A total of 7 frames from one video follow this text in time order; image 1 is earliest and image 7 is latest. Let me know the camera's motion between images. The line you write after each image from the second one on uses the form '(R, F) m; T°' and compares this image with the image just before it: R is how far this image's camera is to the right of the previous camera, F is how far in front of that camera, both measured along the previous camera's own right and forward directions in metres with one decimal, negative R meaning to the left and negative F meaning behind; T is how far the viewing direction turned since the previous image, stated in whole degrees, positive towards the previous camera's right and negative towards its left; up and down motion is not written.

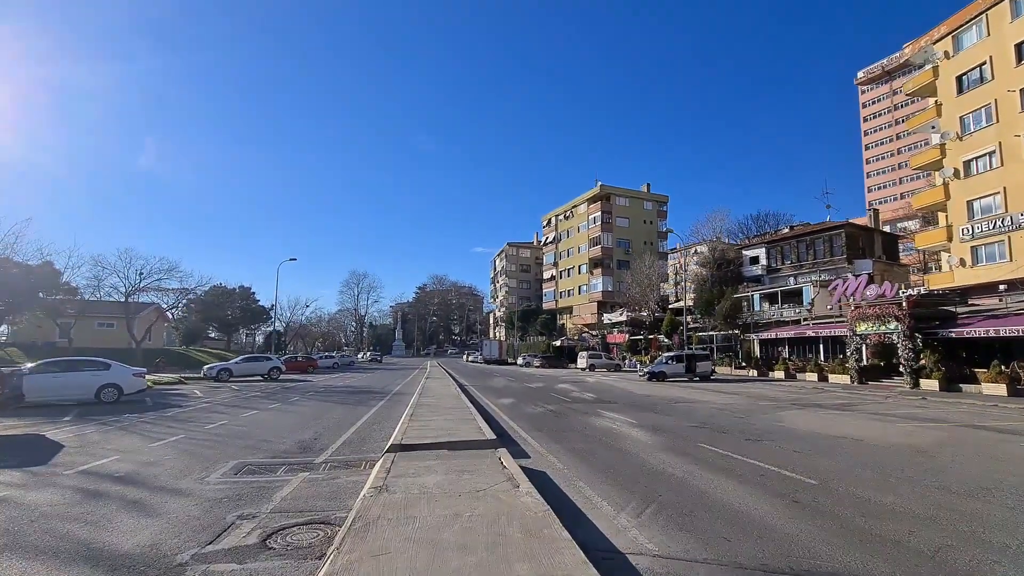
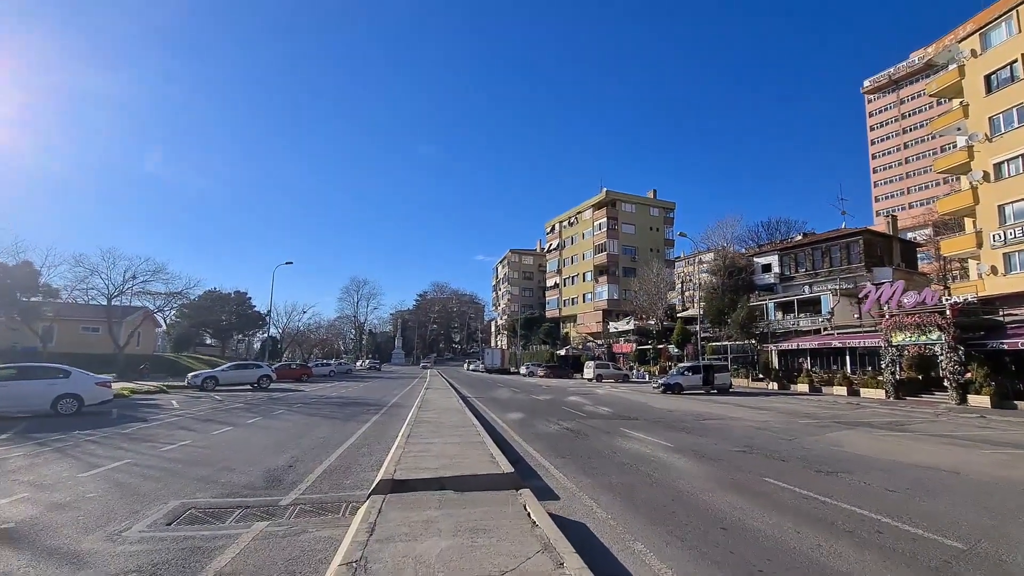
(-0.3, +2.0) m; 0°
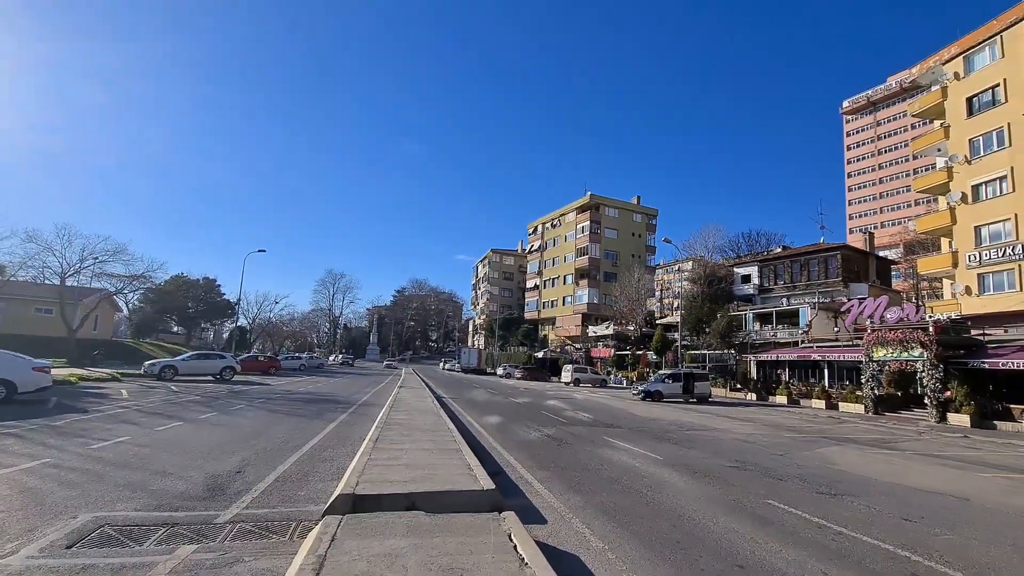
(-0.1, +0.9) m; +2°
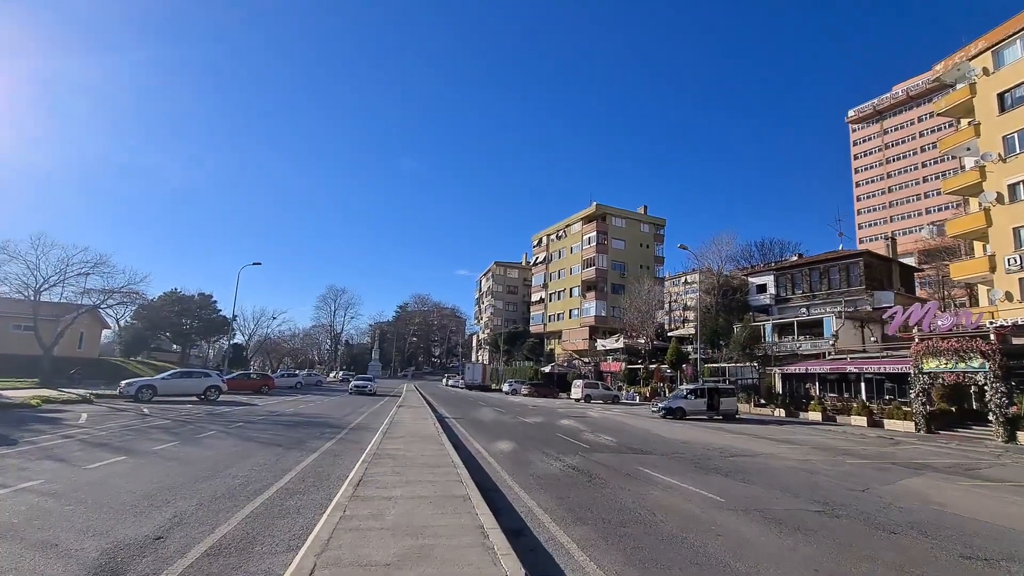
(-0.3, +2.3) m; 0°
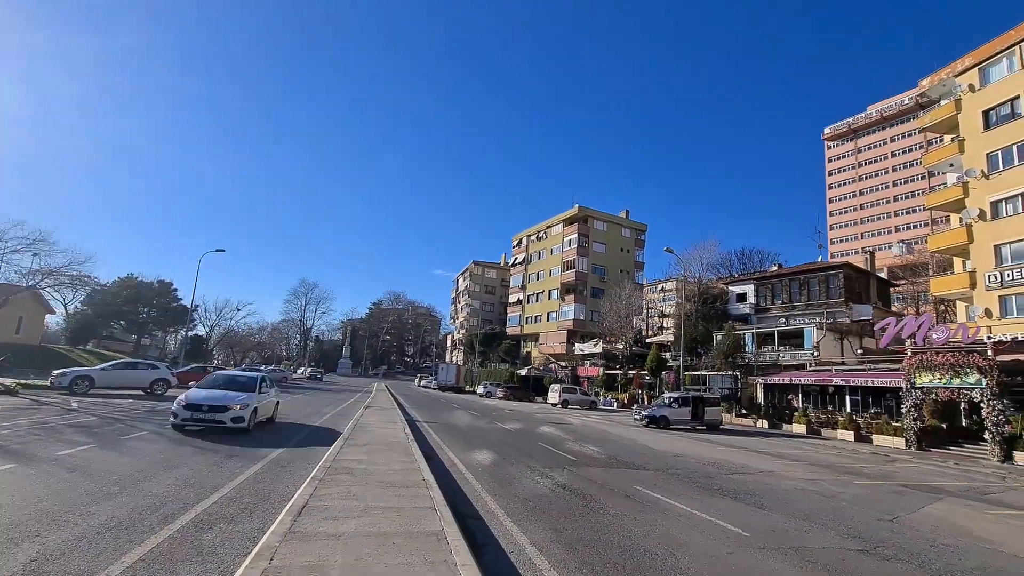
(-0.2, +1.6) m; +3°
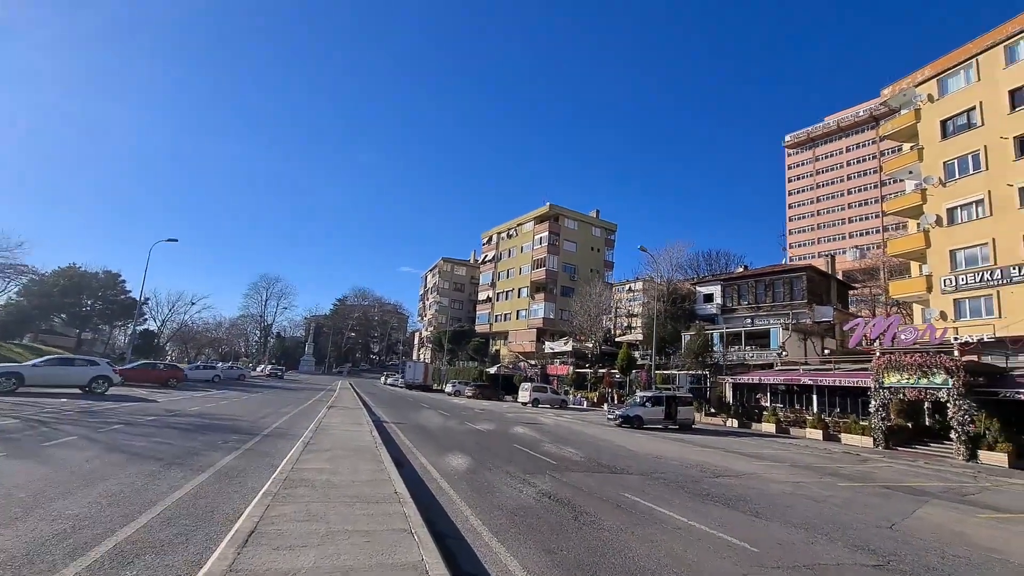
(-0.2, +0.9) m; +3°
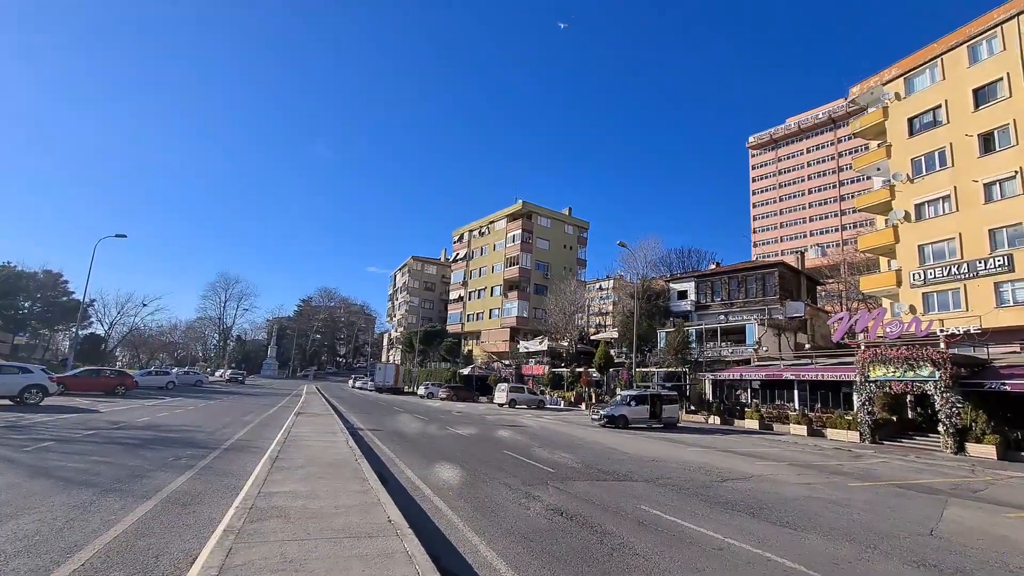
(-0.5, +1.2) m; +3°
